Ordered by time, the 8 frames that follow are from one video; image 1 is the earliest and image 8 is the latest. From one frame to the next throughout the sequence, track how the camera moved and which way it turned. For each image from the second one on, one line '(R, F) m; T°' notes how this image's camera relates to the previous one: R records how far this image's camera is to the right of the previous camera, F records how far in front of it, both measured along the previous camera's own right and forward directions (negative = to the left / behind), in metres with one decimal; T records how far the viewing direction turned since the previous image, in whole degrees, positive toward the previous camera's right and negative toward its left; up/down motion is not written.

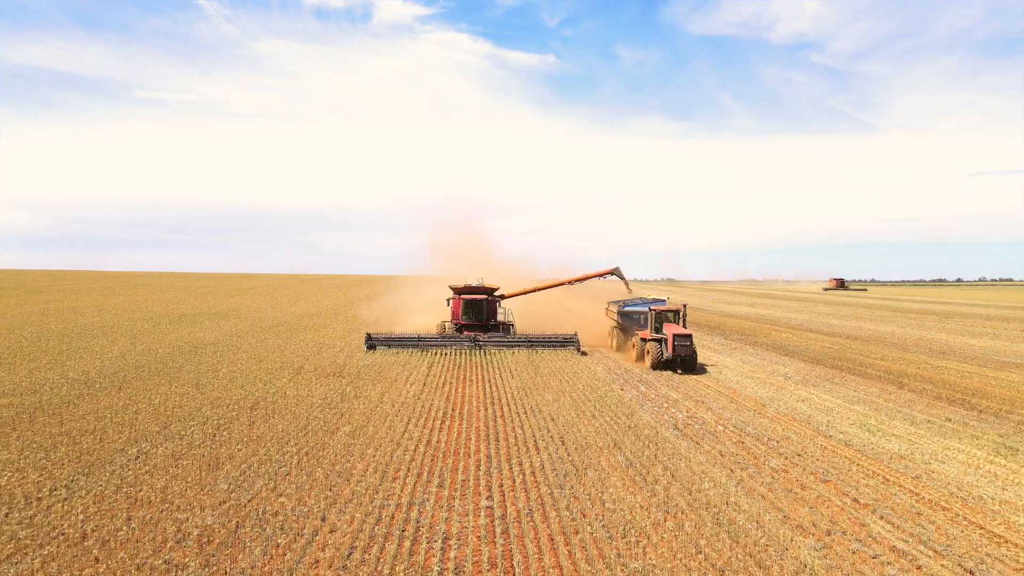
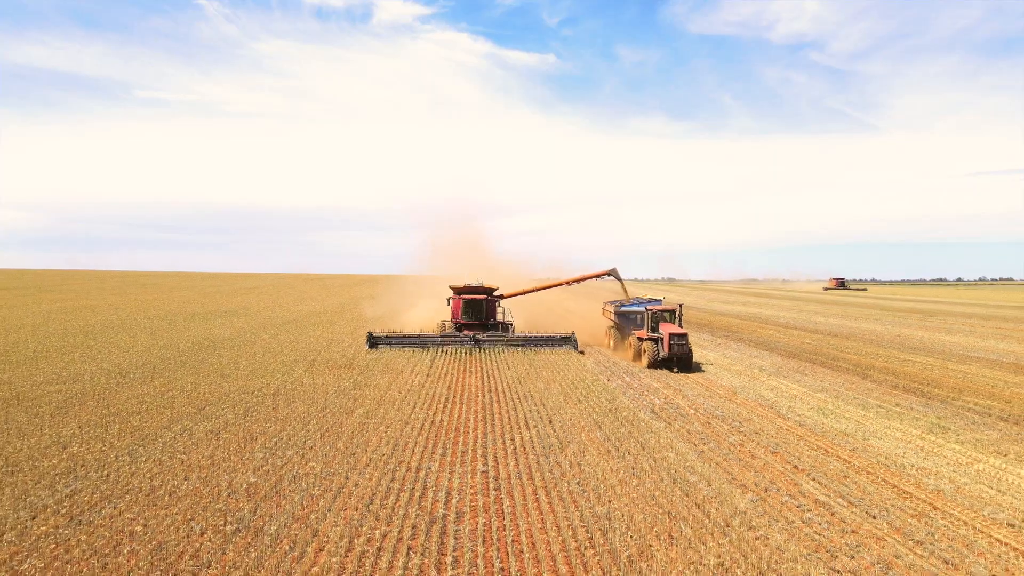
(+0.2, -1.7) m; 0°
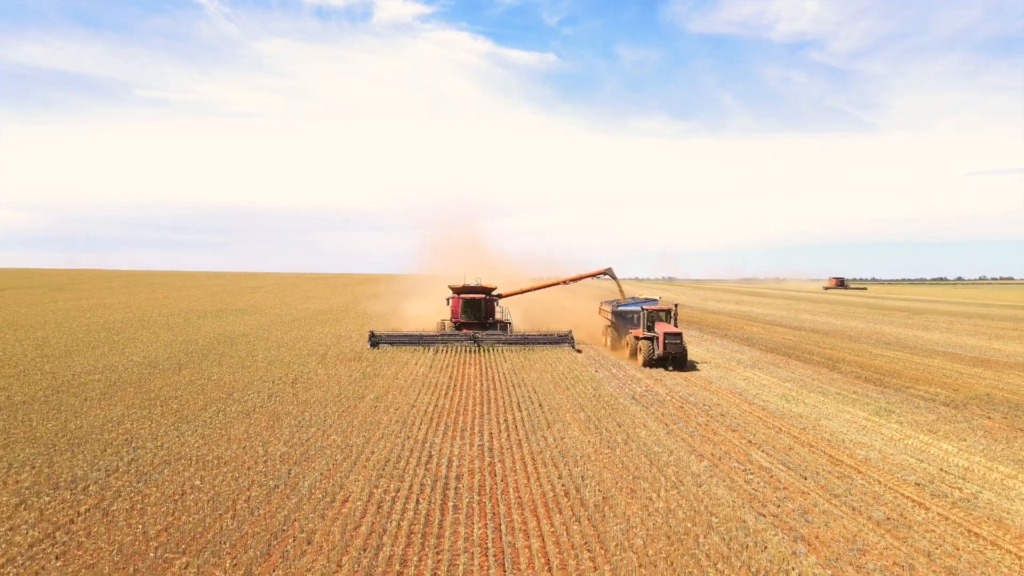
(+0.2, -1.7) m; 0°
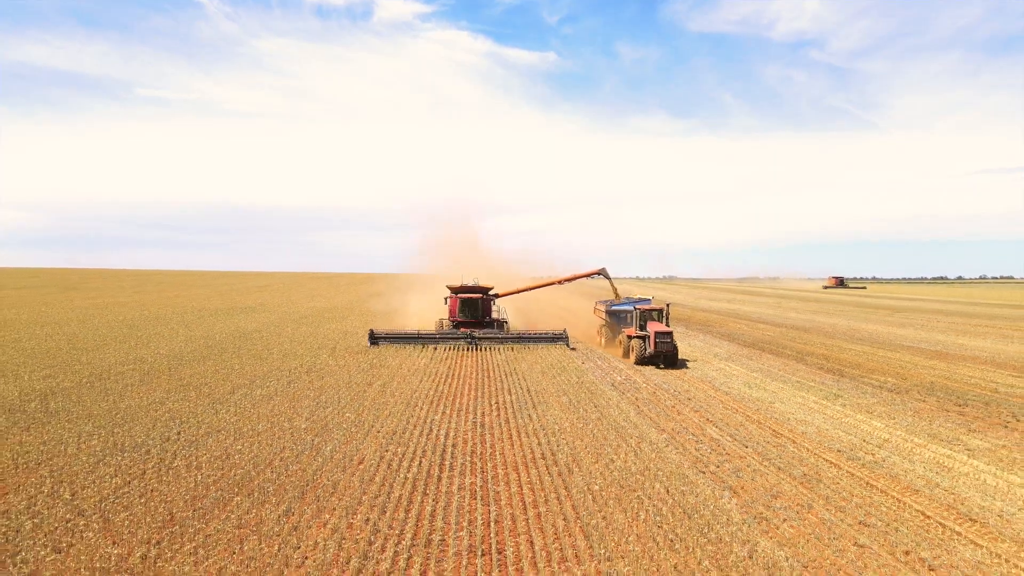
(+0.3, -2.0) m; 0°
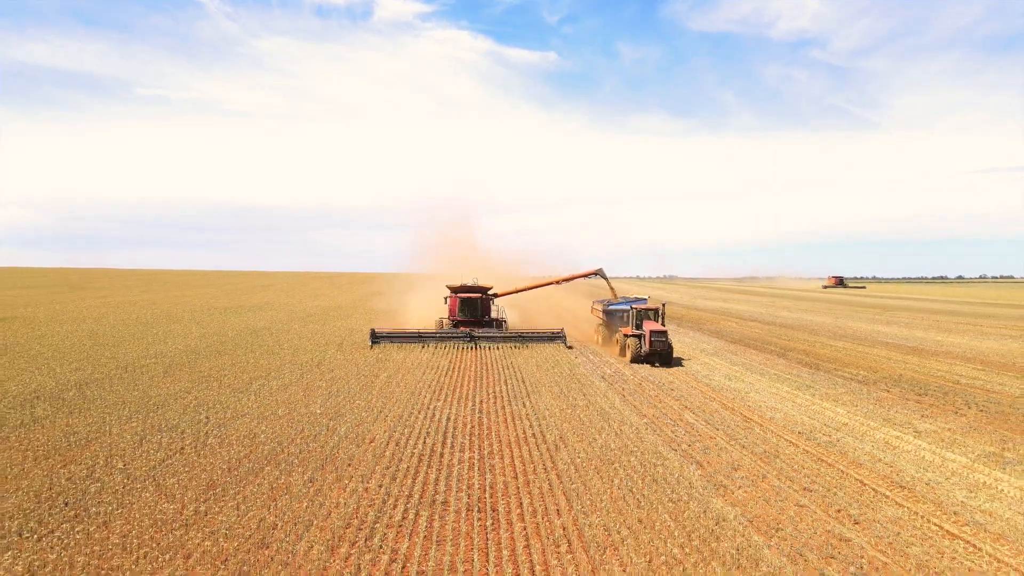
(+0.1, -1.4) m; 0°
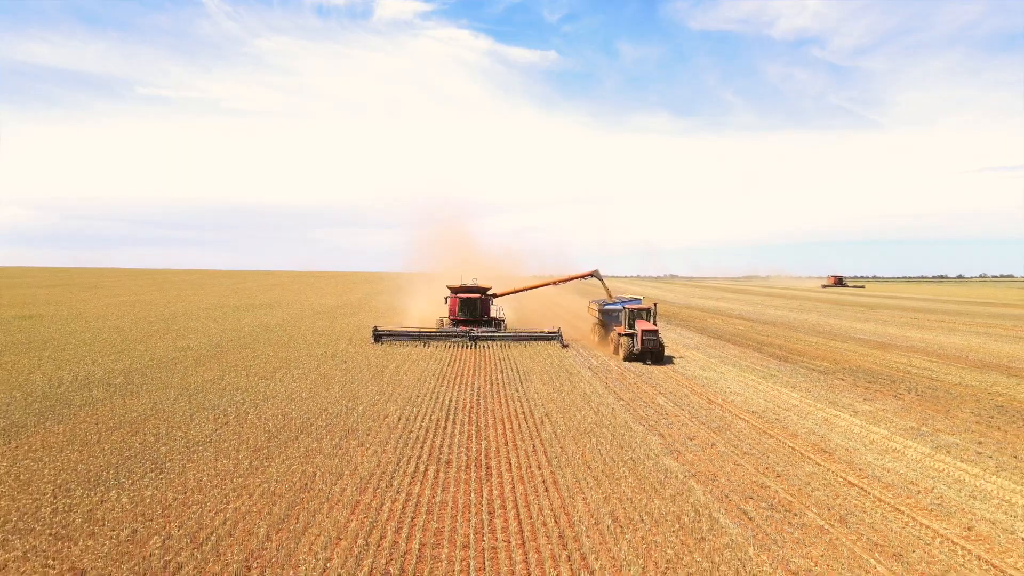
(+0.2, -2.2) m; 0°
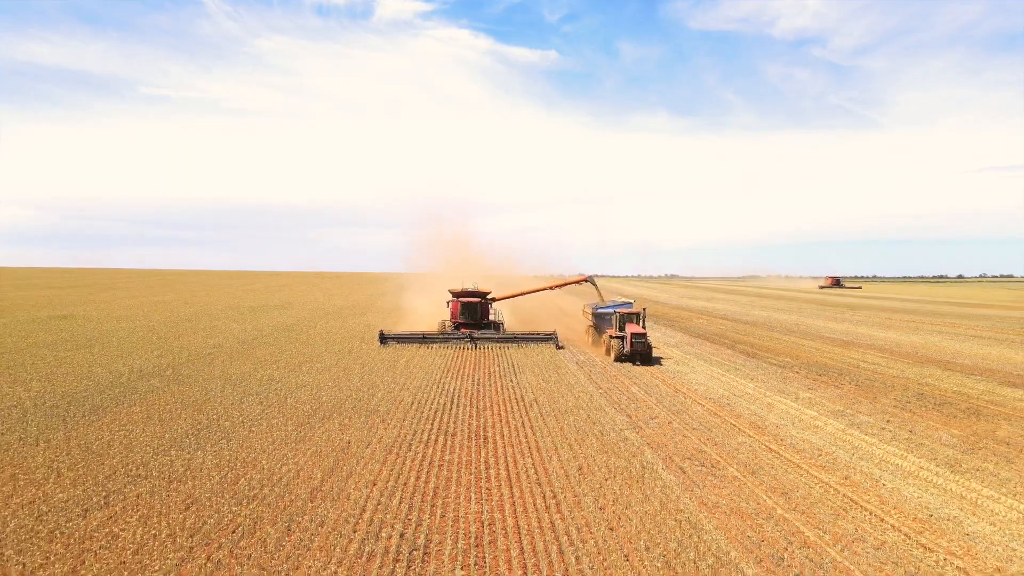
(+0.2, -2.9) m; 0°
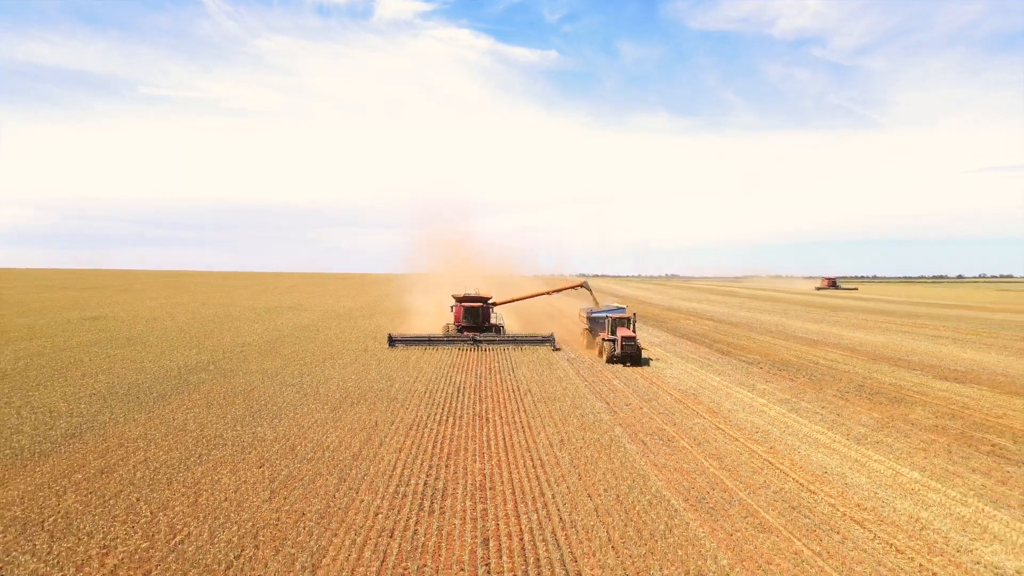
(+0.1, -3.1) m; 0°
